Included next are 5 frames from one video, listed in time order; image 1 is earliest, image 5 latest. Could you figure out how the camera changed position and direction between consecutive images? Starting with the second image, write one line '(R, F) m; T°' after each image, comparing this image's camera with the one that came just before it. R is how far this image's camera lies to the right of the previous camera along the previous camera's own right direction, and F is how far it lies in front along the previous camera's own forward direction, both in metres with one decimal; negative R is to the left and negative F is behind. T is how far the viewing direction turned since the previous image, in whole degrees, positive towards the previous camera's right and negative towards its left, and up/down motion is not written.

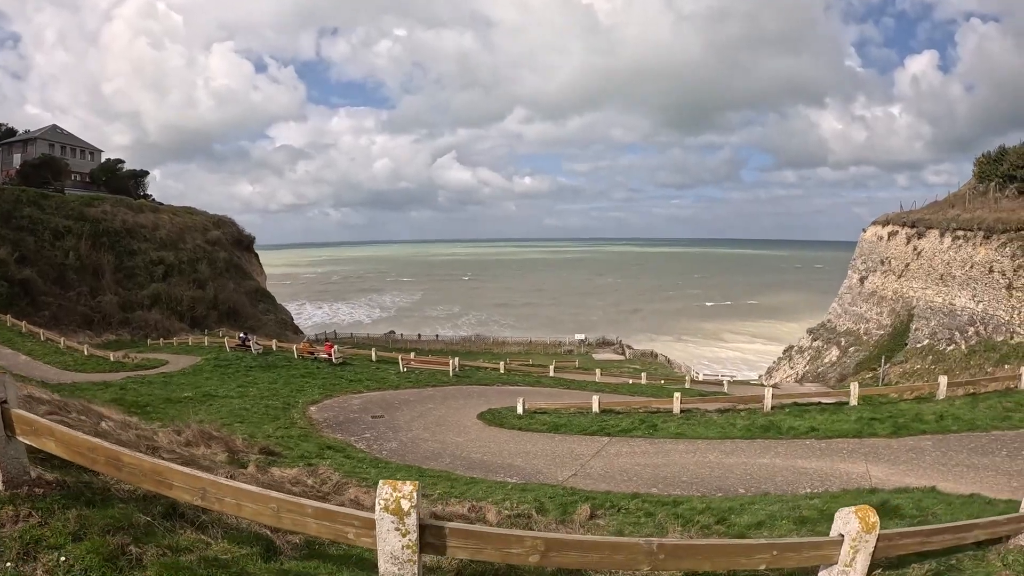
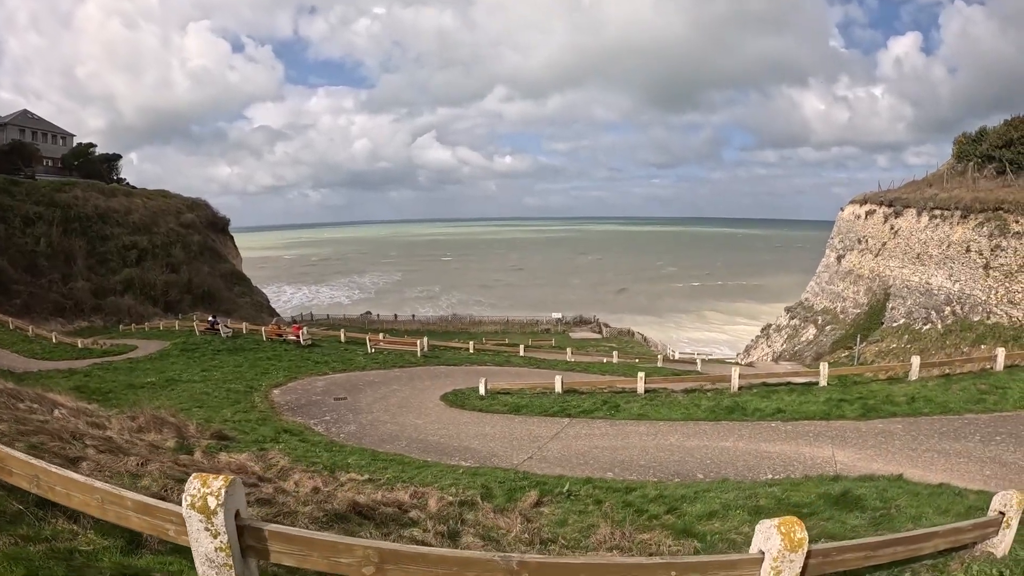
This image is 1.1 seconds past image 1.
(+0.8, +0.8) m; +2°
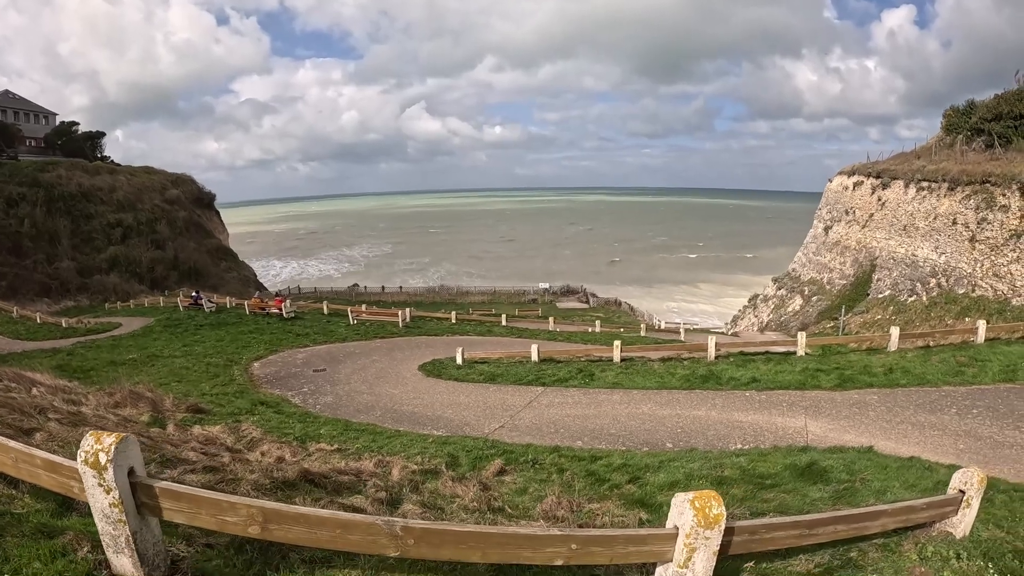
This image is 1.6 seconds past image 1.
(+0.5, +0.4) m; +1°
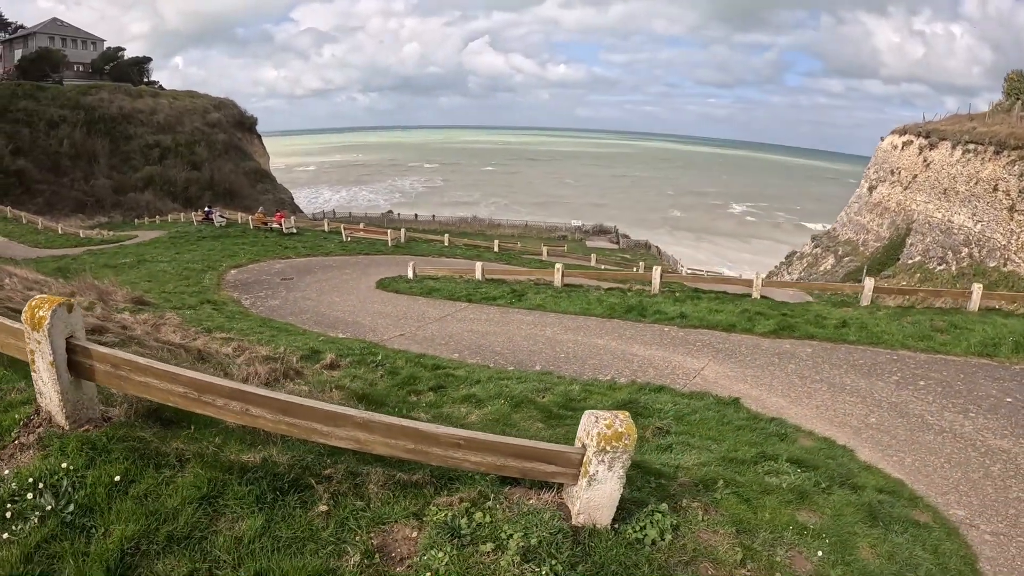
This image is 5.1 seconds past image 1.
(+3.1, +1.3) m; -5°
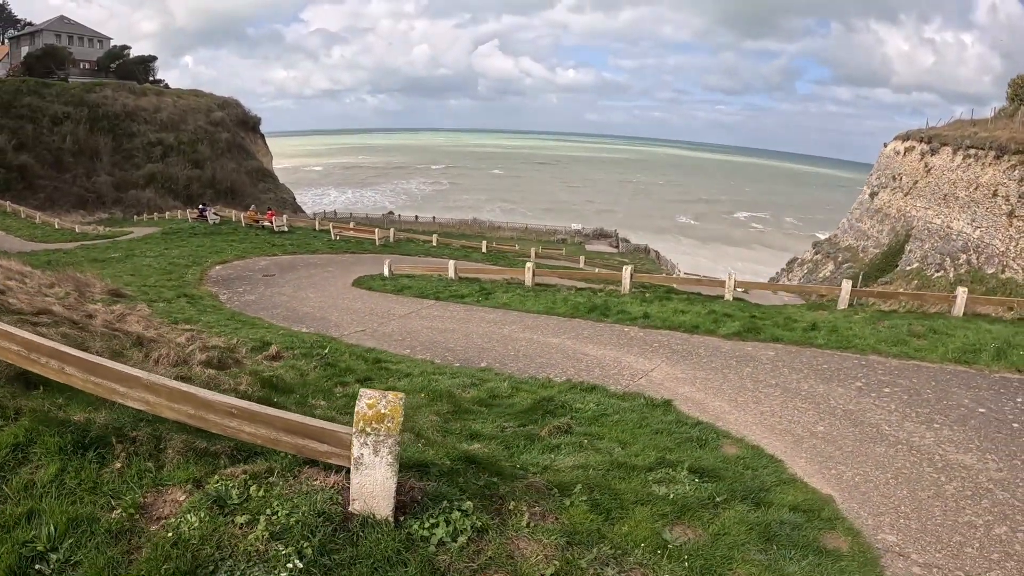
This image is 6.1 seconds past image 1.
(+1.0, +0.3) m; -1°
